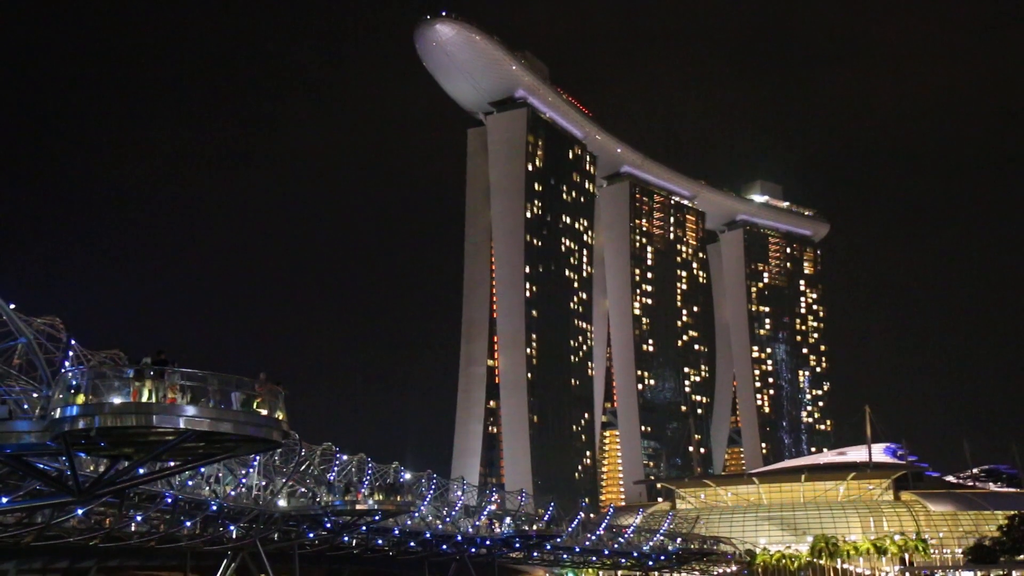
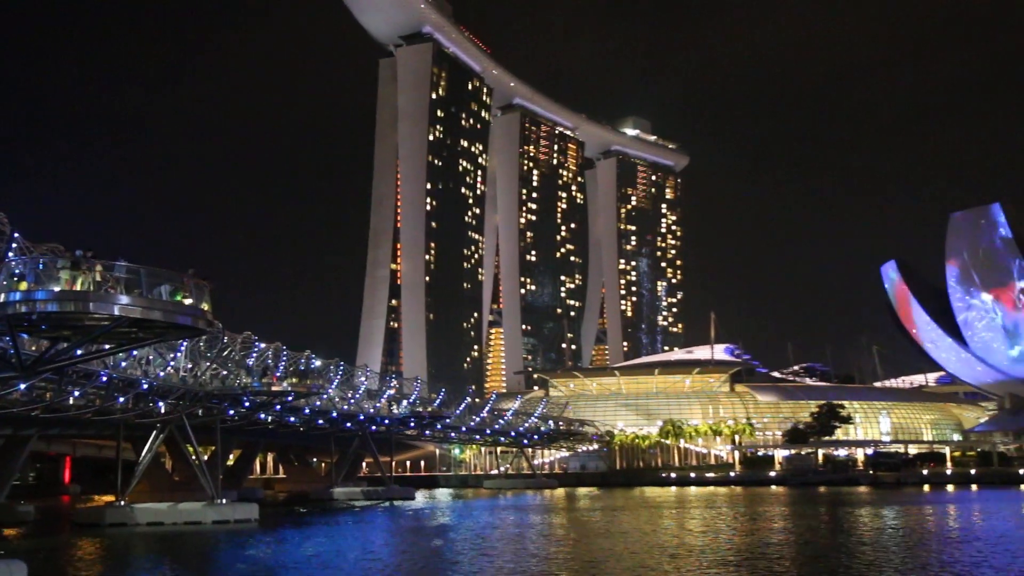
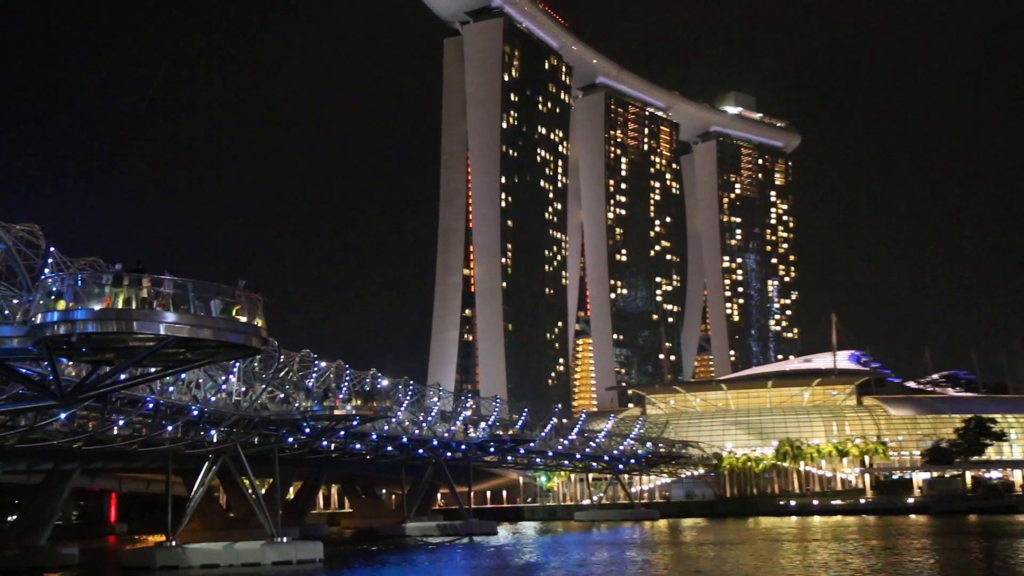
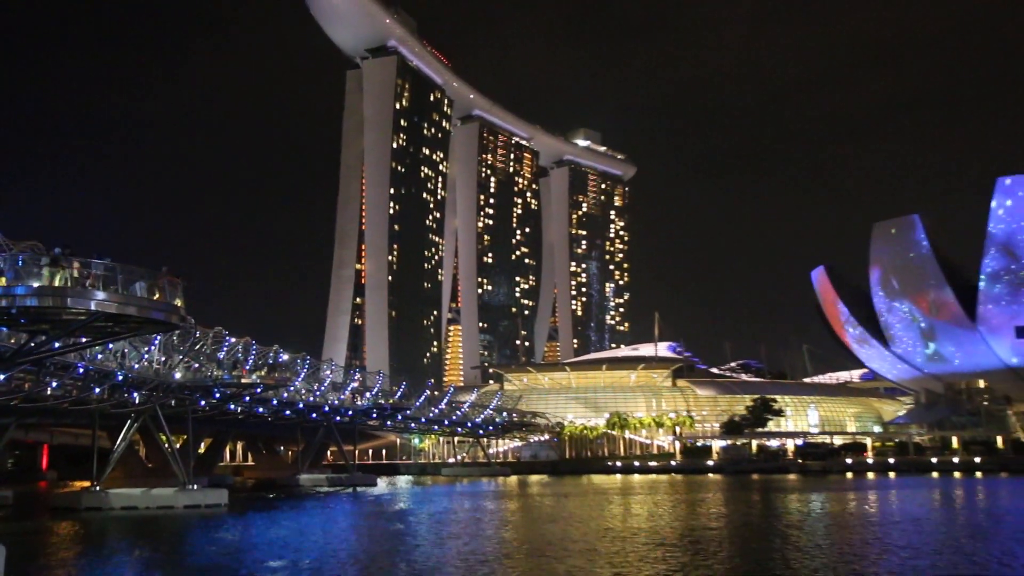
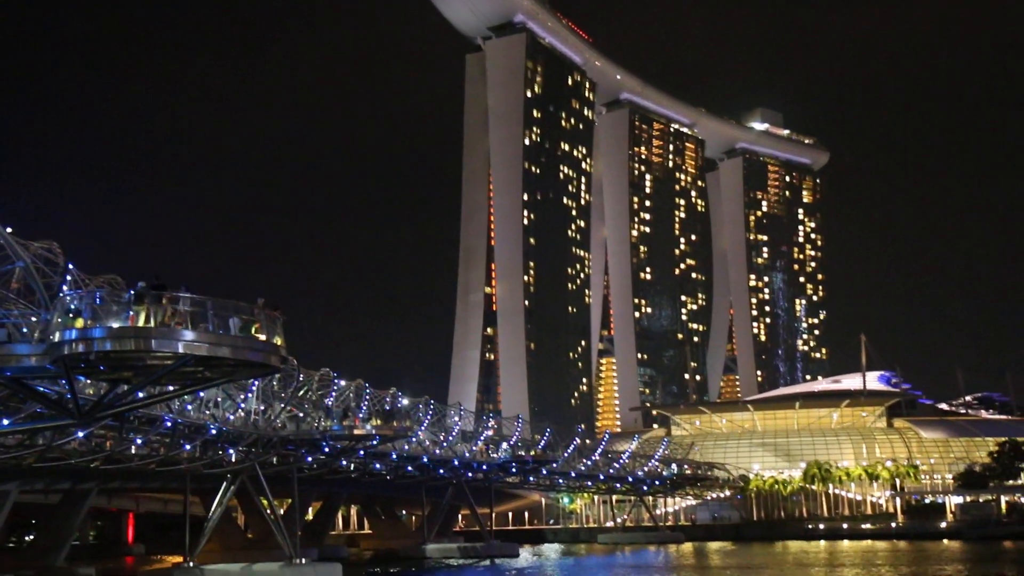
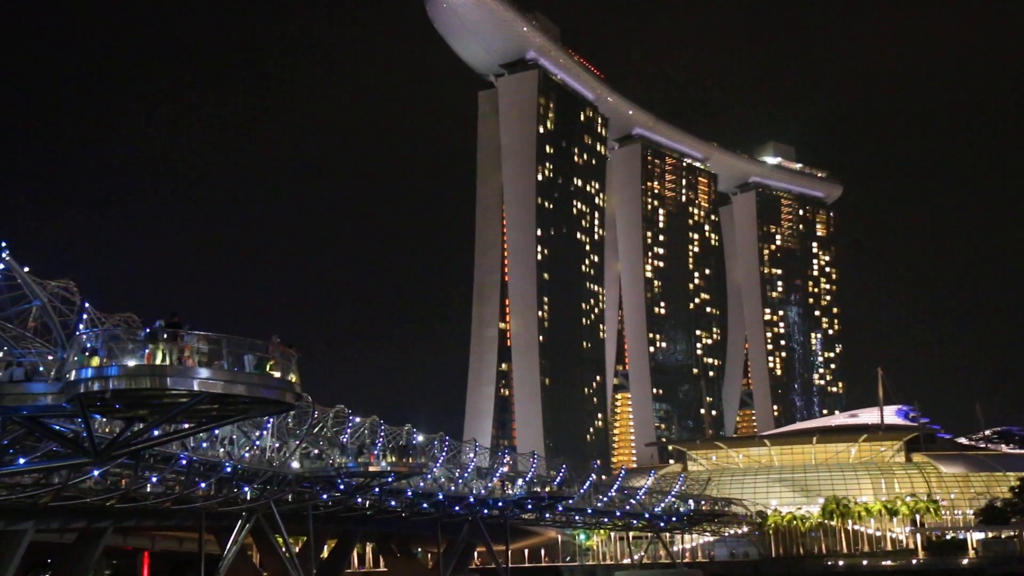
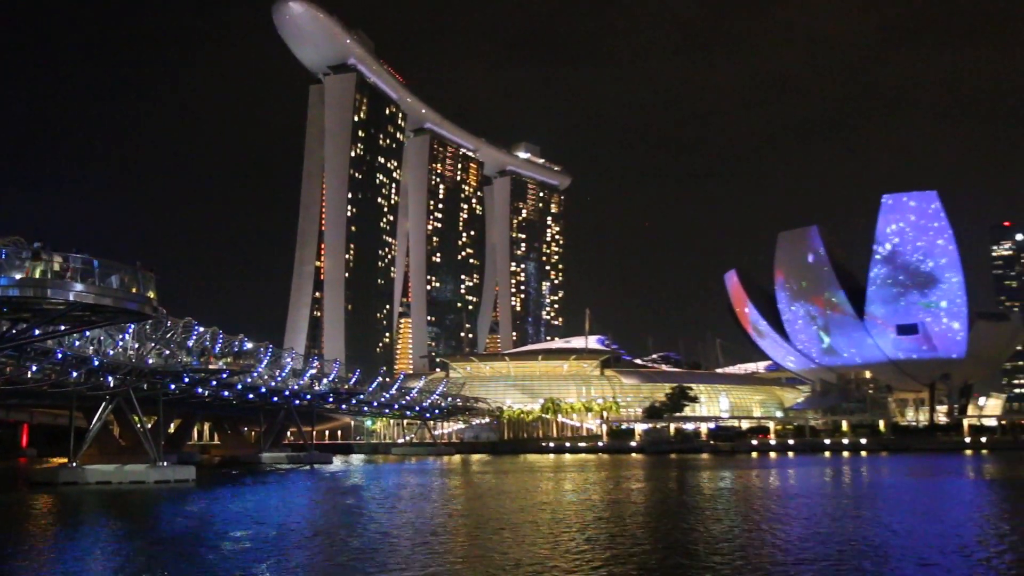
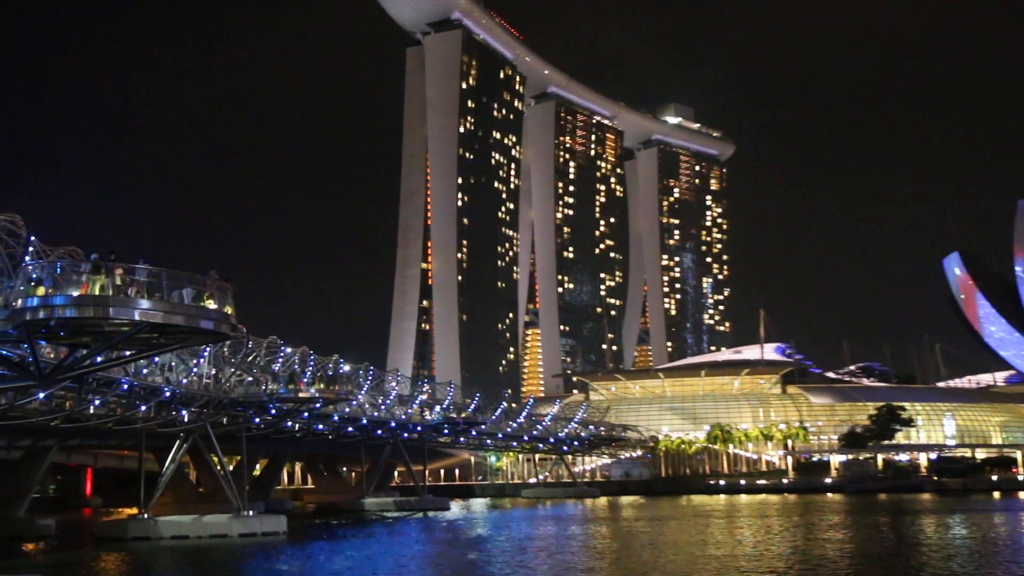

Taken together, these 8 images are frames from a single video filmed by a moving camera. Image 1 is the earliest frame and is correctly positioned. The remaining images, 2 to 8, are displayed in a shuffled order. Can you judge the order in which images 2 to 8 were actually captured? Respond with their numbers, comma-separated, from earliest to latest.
6, 5, 3, 8, 2, 4, 7
